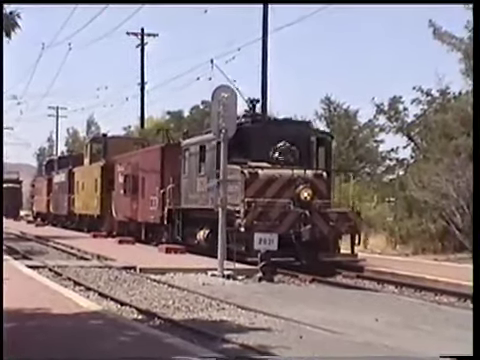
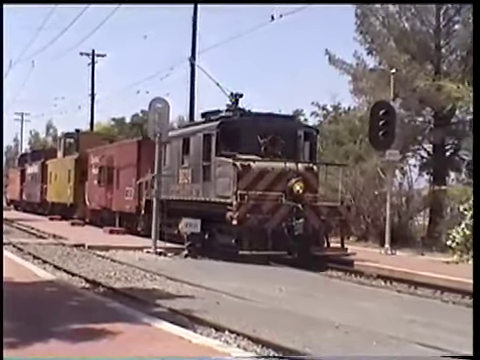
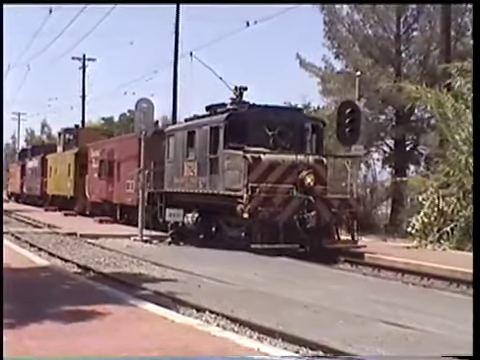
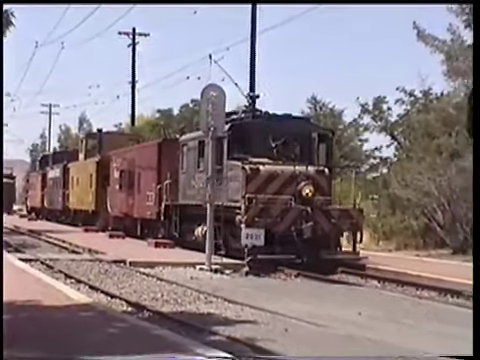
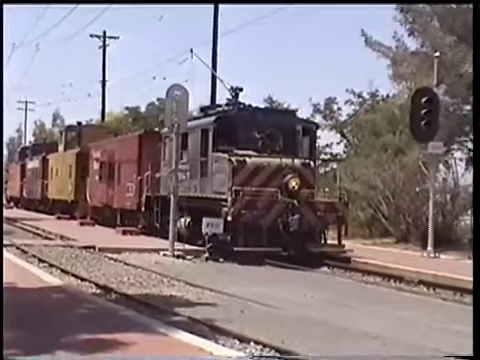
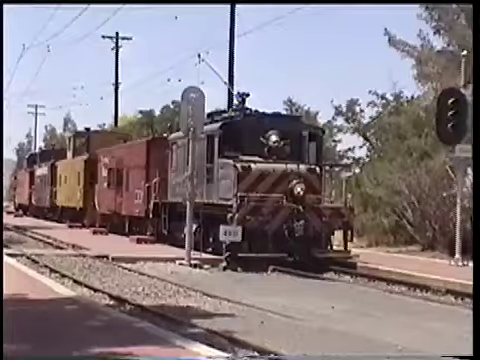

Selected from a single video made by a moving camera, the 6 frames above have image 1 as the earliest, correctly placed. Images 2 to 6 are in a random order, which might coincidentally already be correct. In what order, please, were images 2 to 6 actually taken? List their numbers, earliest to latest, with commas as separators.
4, 6, 5, 2, 3
